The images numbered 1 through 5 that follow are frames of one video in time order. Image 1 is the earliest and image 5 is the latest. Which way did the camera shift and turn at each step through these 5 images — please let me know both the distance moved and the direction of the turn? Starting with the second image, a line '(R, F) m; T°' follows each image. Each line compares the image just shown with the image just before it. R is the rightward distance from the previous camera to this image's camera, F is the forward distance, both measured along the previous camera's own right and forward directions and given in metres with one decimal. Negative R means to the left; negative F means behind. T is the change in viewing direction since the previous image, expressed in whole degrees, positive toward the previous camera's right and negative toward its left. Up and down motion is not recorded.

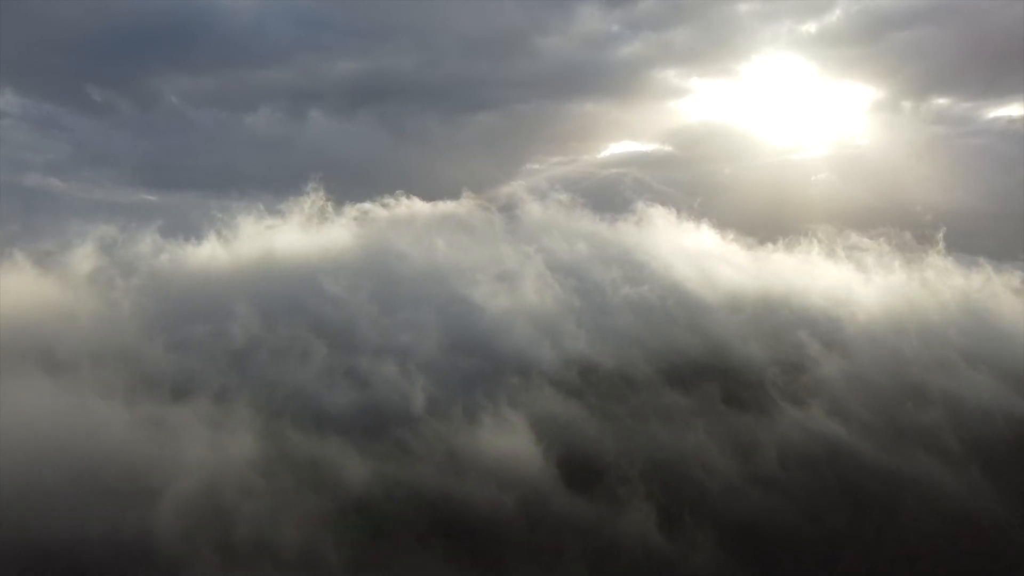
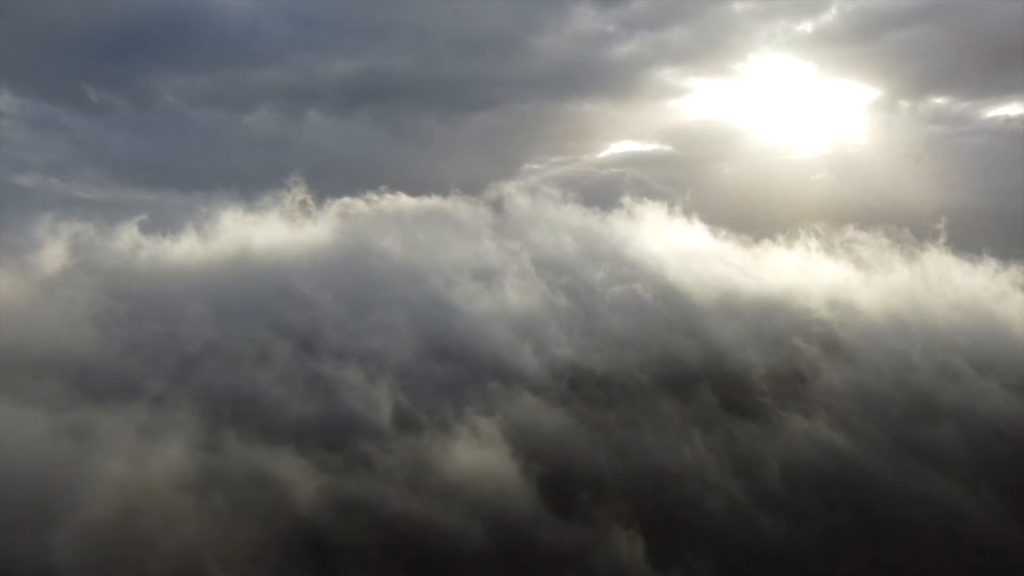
(+0.8, +3.5) m; 0°
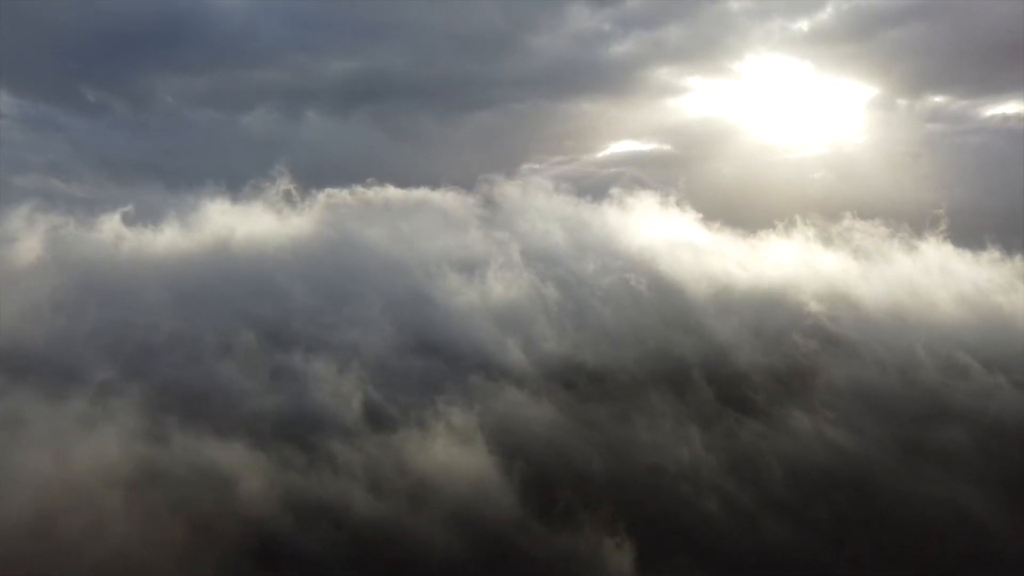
(+1.4, +4.4) m; 0°
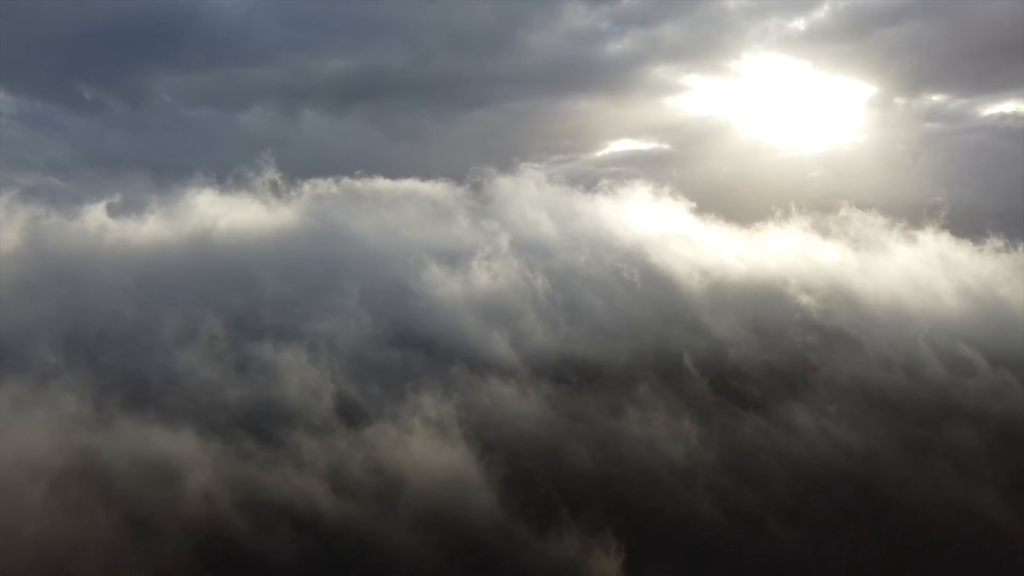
(+1.2, +3.8) m; 0°
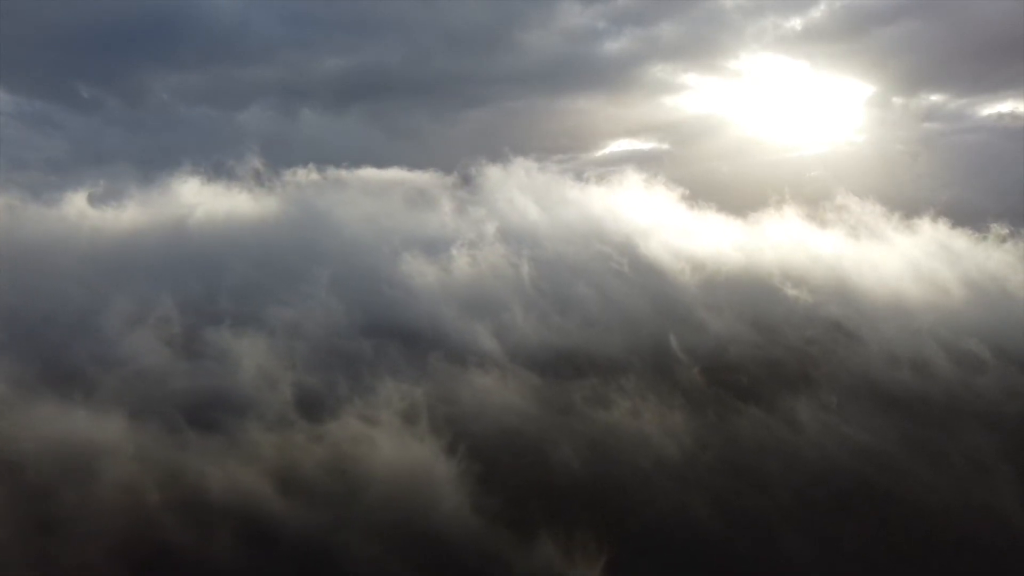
(+1.5, +4.4) m; 0°
